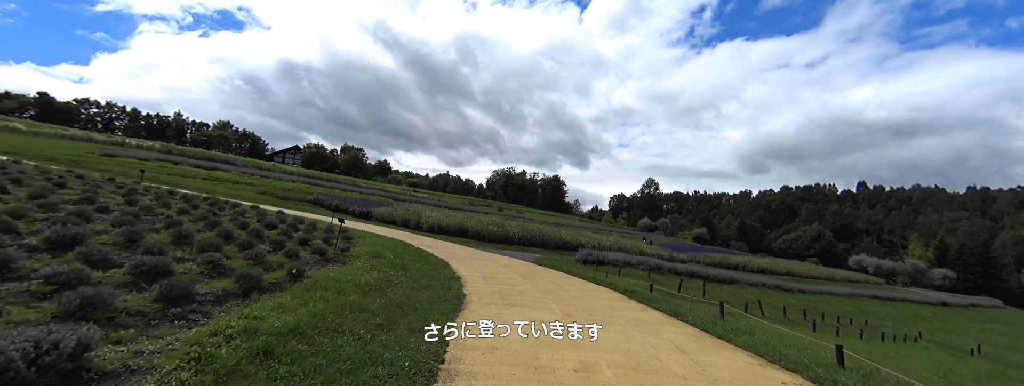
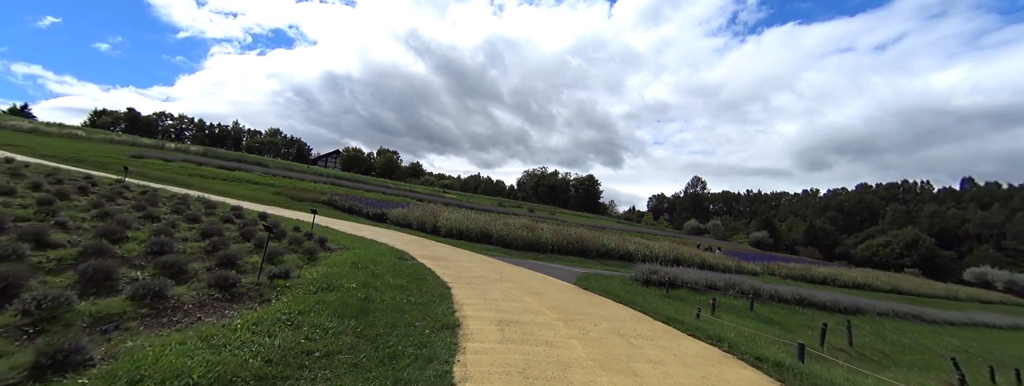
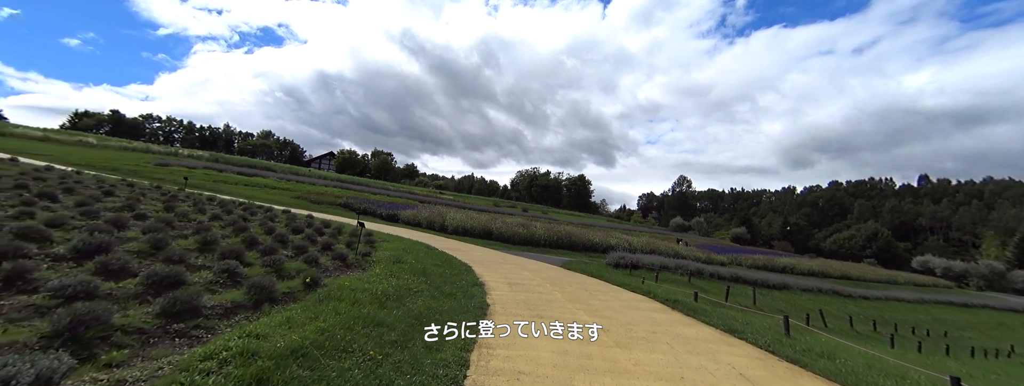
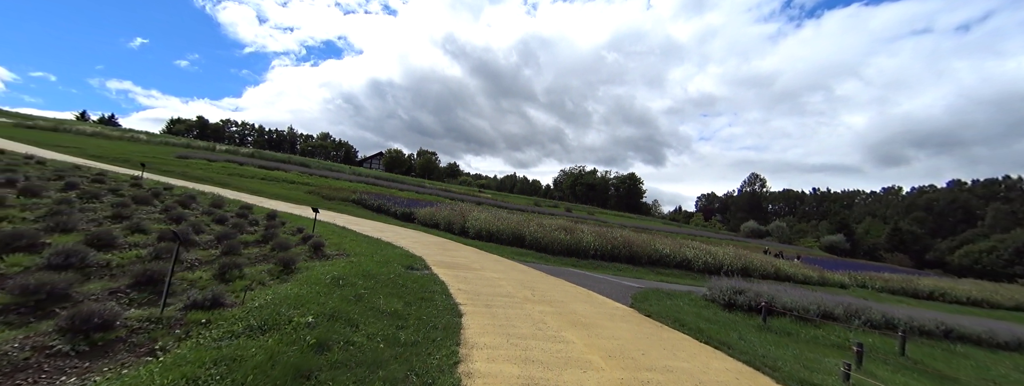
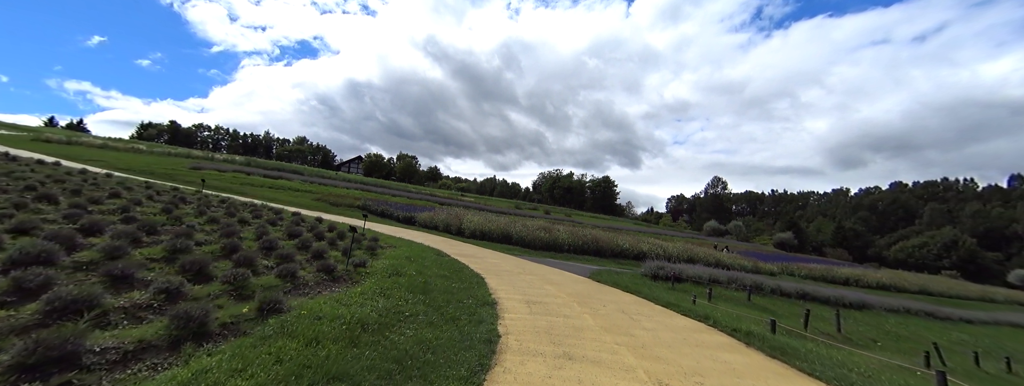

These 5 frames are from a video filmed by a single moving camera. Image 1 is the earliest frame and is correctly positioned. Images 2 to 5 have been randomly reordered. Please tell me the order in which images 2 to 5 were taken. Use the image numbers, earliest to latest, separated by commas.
3, 5, 2, 4
